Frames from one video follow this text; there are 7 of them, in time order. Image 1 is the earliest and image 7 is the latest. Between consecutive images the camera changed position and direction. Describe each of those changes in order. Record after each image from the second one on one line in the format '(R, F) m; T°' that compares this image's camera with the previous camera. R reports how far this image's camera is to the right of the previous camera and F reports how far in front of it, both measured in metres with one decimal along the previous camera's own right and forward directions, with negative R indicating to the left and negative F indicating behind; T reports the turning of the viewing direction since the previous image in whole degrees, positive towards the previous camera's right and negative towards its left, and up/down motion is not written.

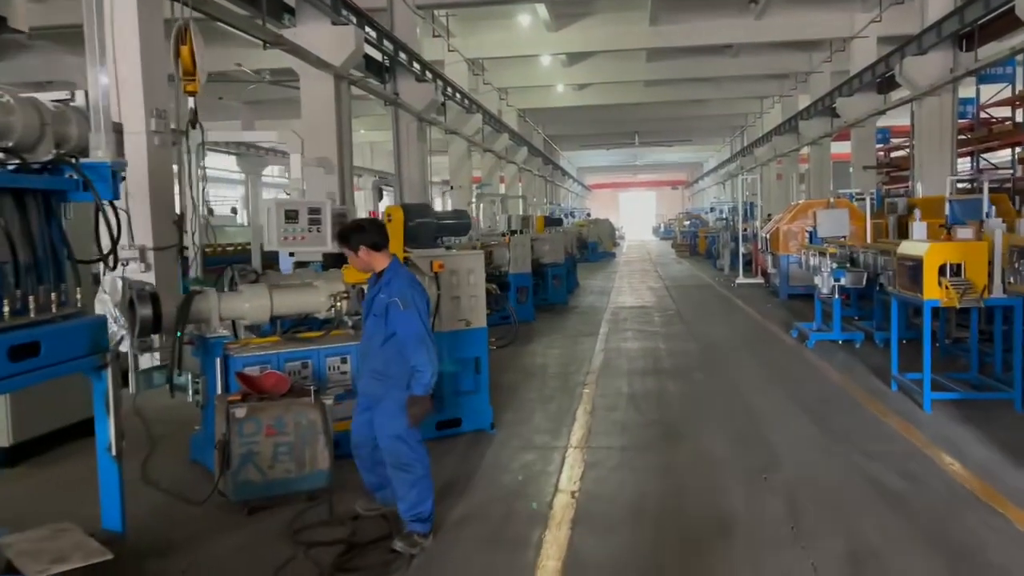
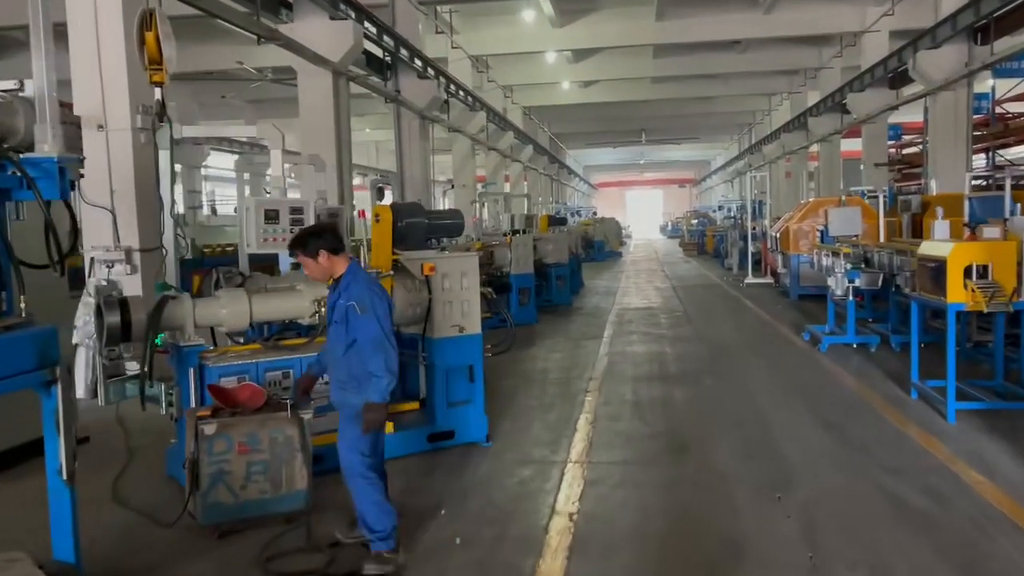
(+0.1, +0.3) m; -1°
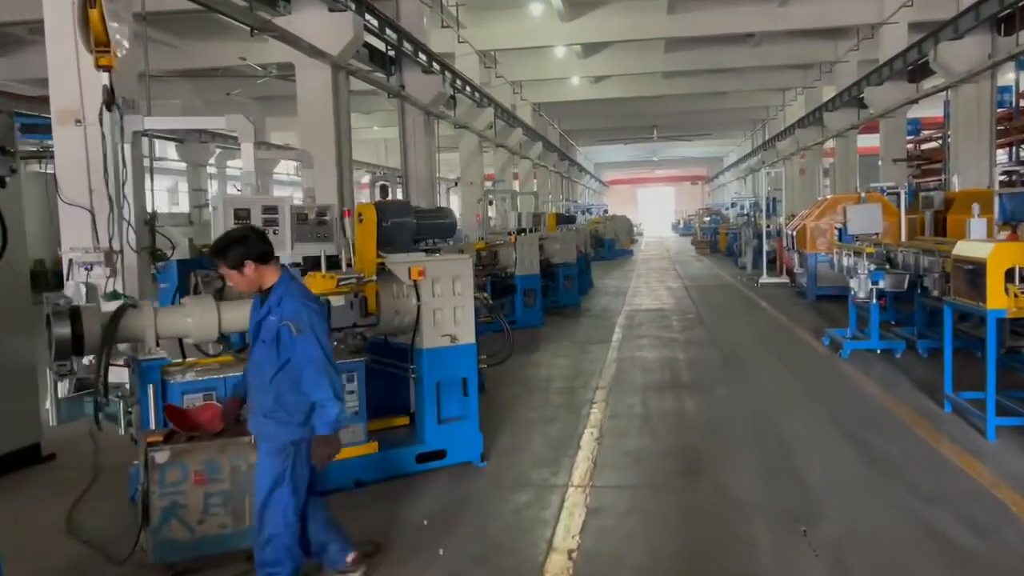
(+0.1, +0.4) m; -1°
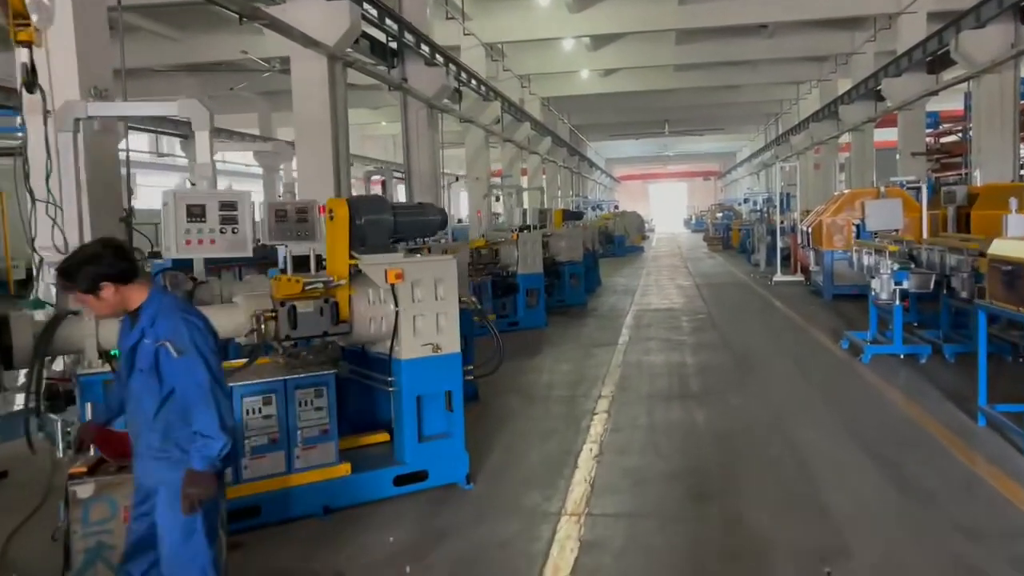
(+0.1, +0.4) m; -1°
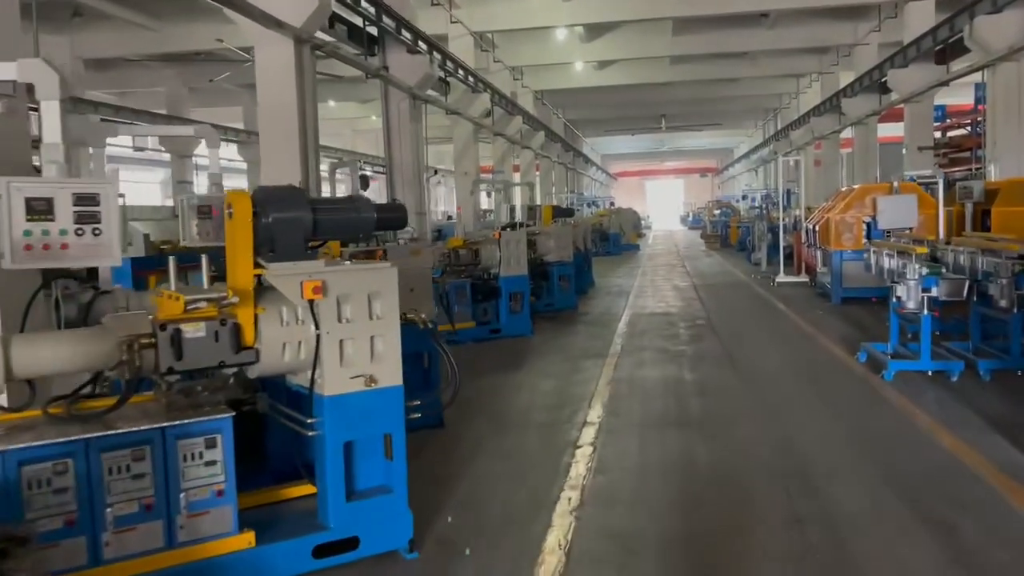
(+0.2, +0.9) m; 0°
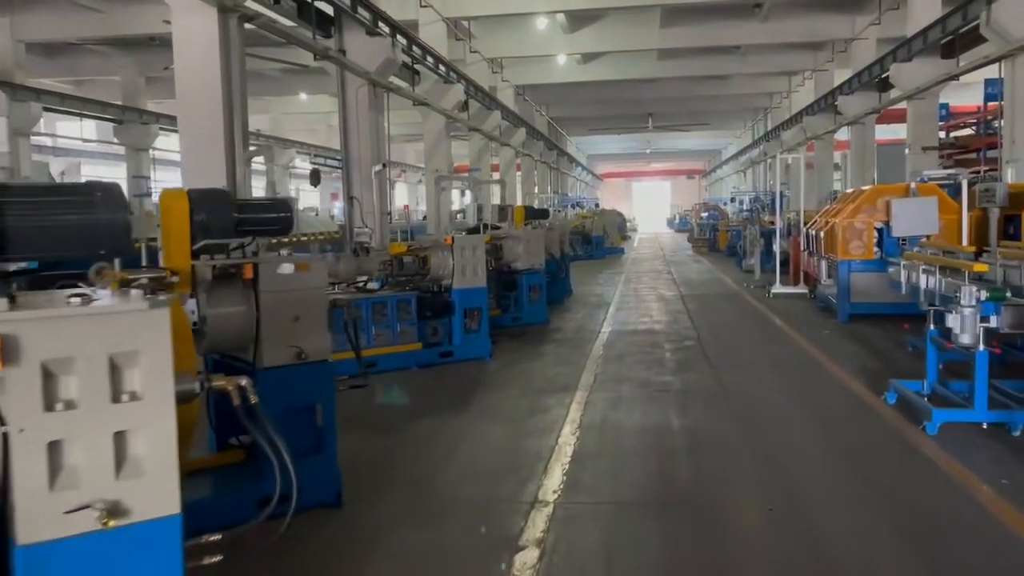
(+0.3, +1.4) m; +1°
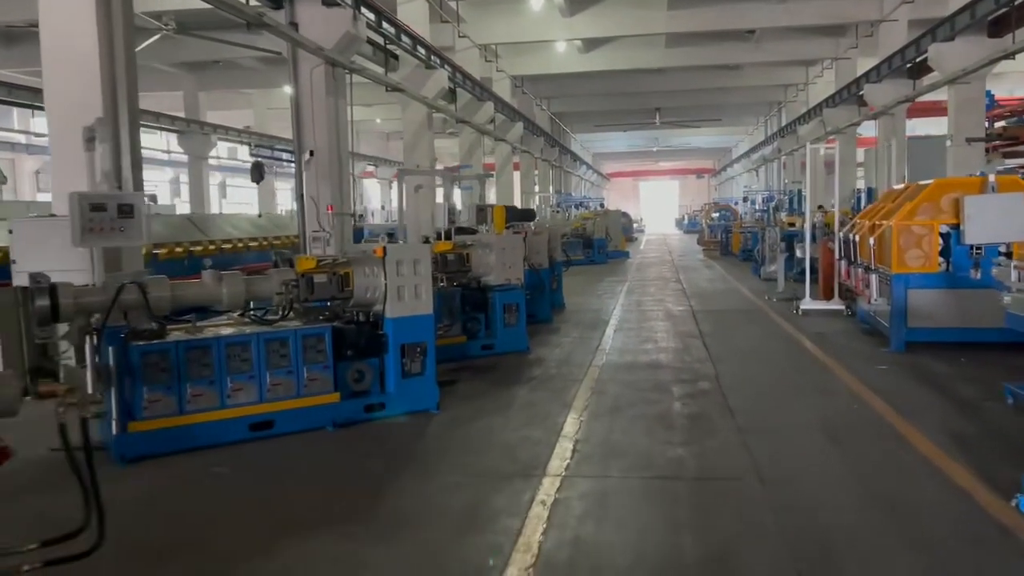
(+0.4, +2.0) m; -1°
